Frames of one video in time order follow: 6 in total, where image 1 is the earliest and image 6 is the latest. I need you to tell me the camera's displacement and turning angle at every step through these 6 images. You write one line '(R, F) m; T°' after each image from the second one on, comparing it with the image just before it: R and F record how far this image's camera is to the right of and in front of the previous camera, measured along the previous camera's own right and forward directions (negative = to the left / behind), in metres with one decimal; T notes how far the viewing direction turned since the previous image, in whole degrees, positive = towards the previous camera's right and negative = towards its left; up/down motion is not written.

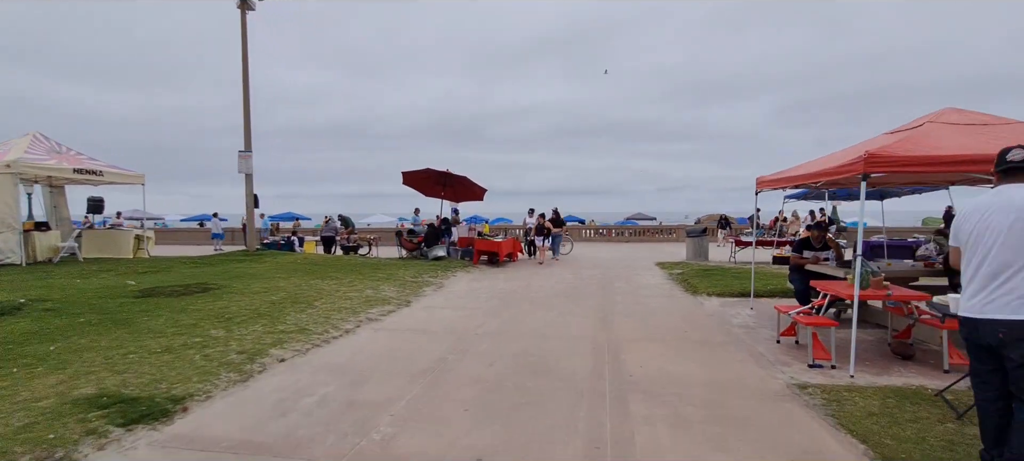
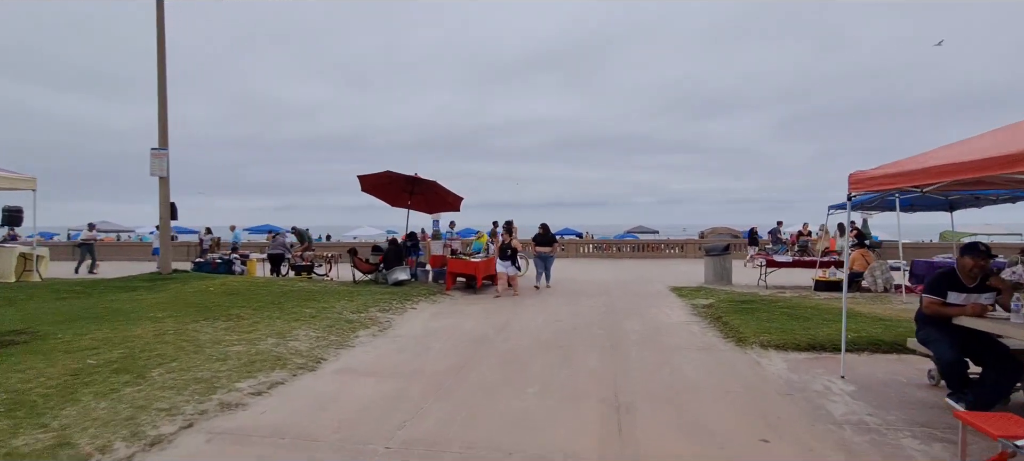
(+0.5, +3.2) m; 0°
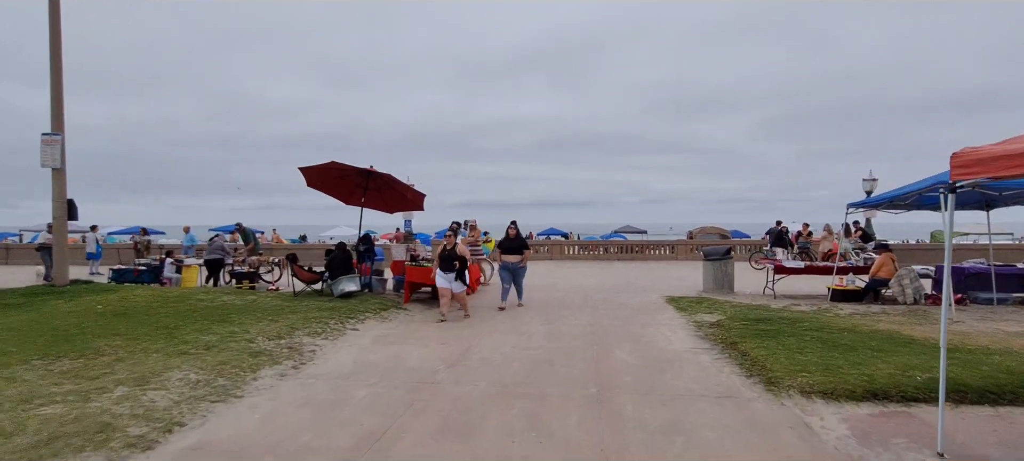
(+0.4, +2.0) m; +2°
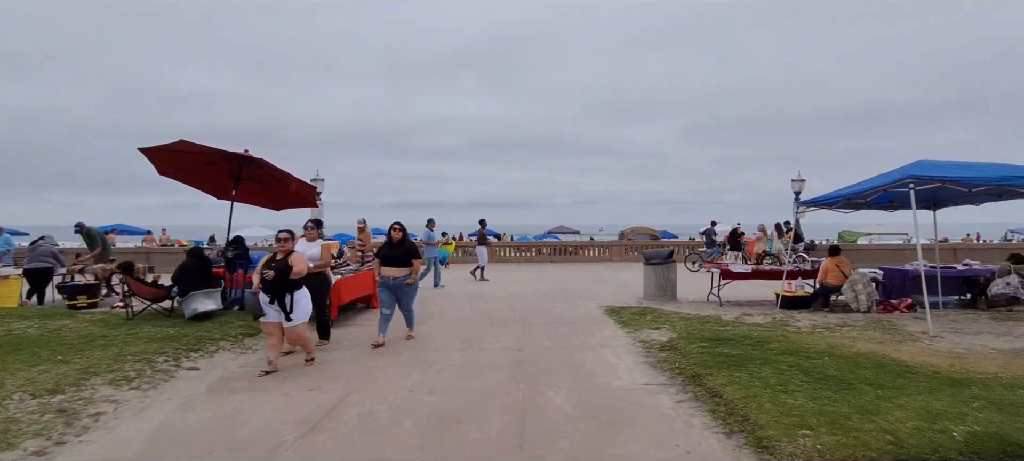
(+0.4, +2.0) m; +8°
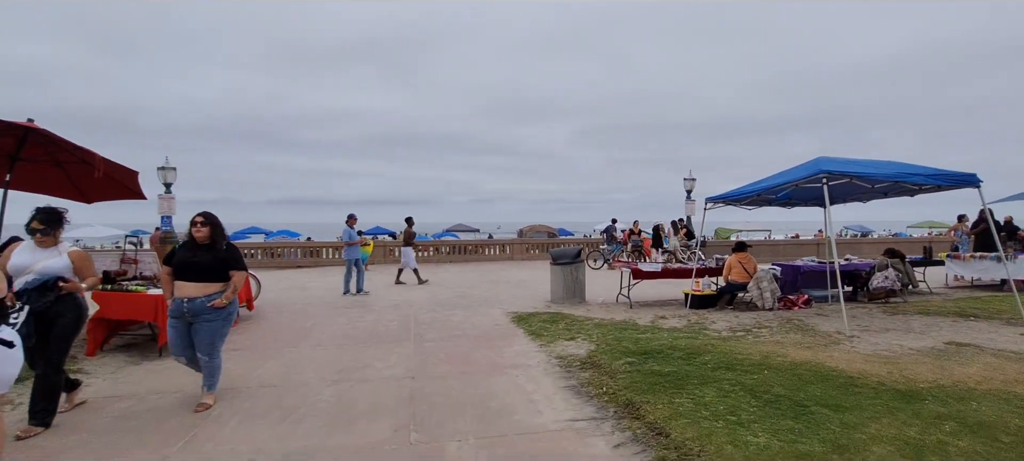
(+0.1, +1.4) m; +12°
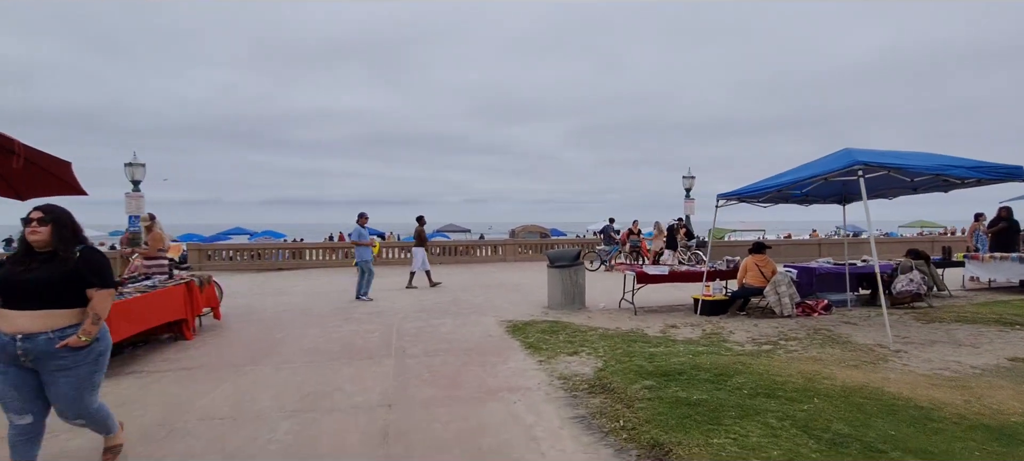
(0.0, +1.0) m; +1°
